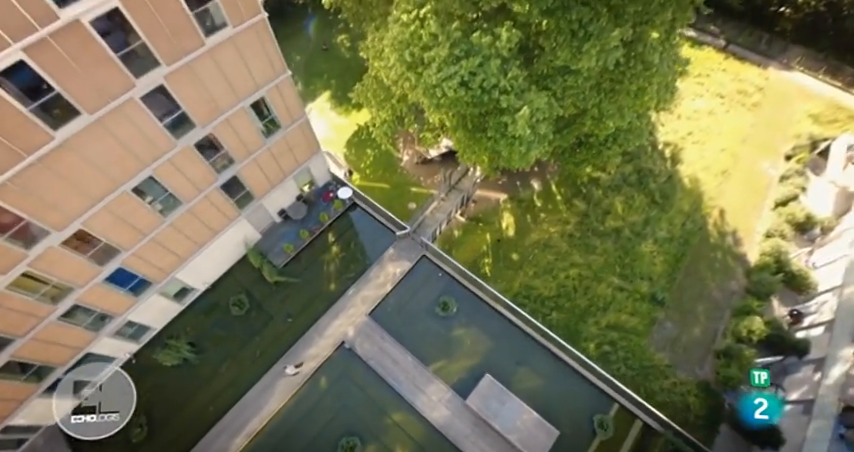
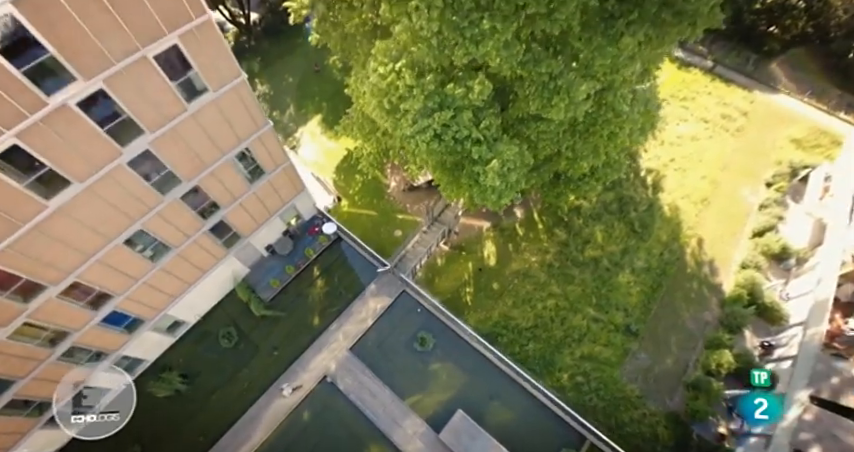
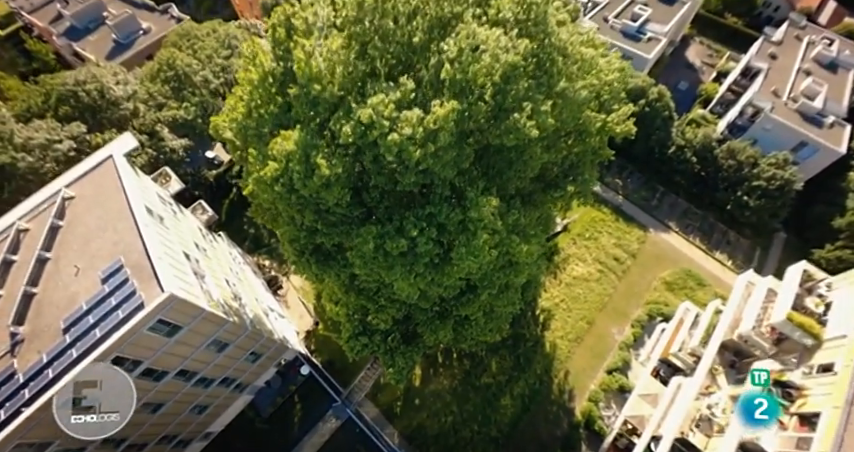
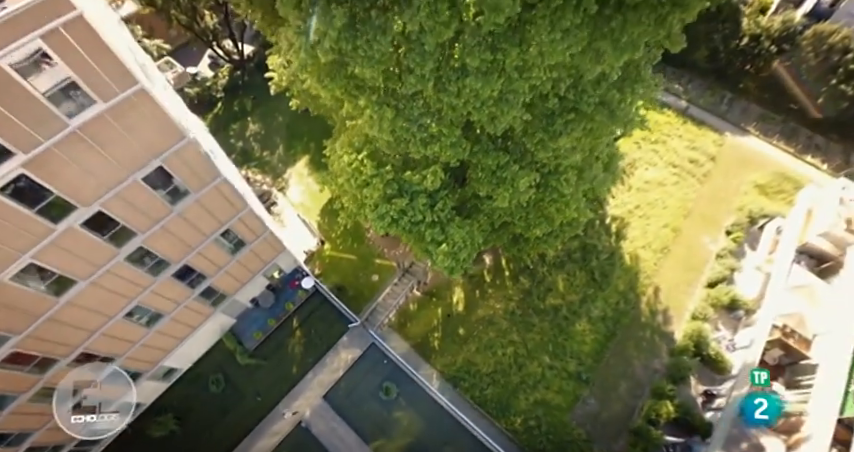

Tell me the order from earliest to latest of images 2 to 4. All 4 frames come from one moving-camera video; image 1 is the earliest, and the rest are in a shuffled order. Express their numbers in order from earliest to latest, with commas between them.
2, 4, 3
